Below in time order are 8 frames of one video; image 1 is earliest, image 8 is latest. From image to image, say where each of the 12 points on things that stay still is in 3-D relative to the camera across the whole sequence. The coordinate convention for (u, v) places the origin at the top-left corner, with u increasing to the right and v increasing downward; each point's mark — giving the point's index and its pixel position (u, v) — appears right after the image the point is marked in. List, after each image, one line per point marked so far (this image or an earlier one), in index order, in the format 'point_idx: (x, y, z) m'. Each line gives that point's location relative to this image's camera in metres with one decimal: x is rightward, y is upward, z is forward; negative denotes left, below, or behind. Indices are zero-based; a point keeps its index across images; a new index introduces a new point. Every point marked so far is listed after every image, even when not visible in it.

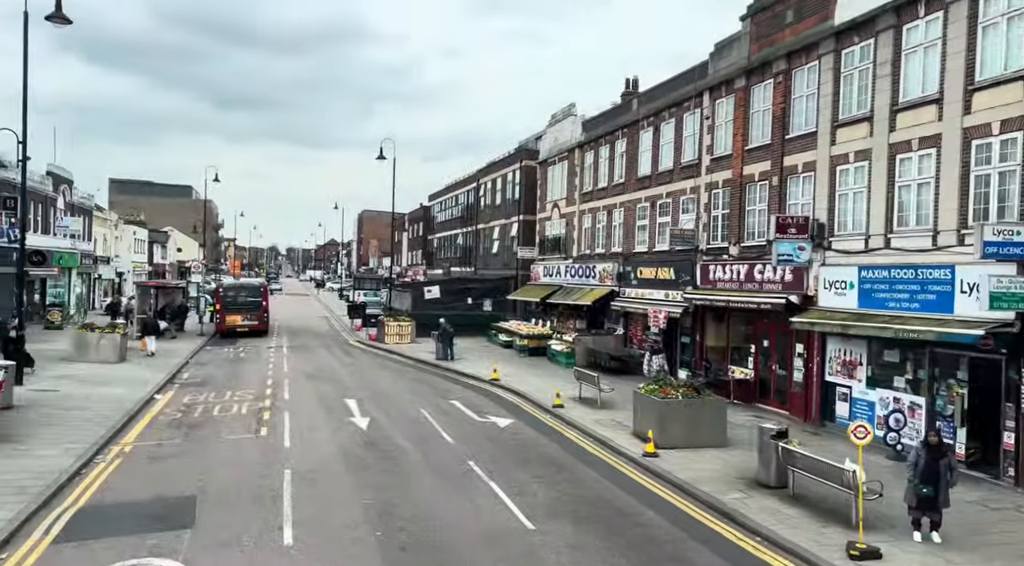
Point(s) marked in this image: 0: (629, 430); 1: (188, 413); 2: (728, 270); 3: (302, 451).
0: (+2.4, -3.0, +15.8) m
1: (-7.6, -3.0, +18.2) m
2: (+5.4, +0.3, +19.3) m
3: (-3.8, -3.1, +14.3) m
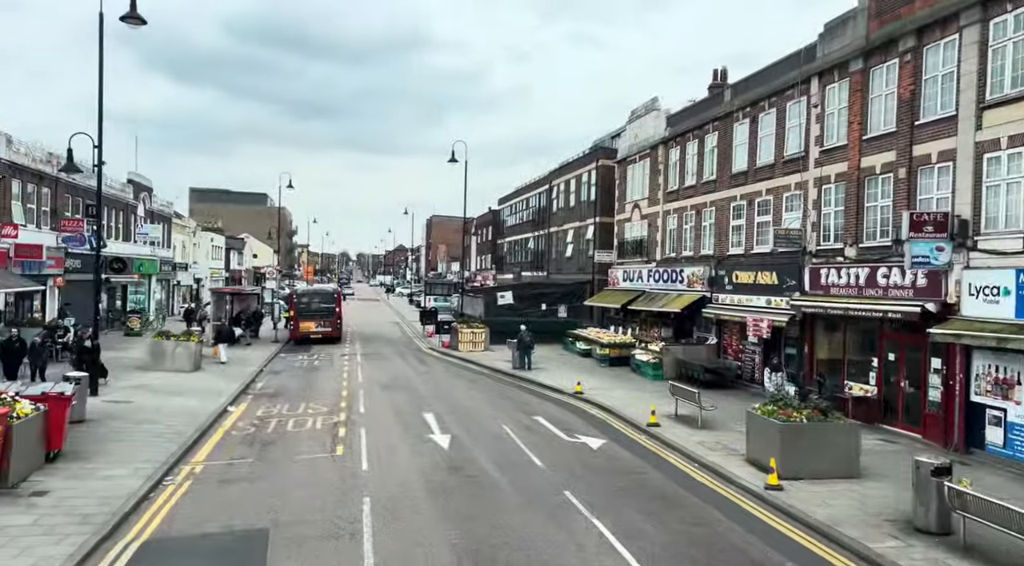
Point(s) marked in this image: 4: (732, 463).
0: (+4.1, -3.1, +14.0) m
1: (-5.6, -3.2, +17.3) m
2: (+7.4, +0.2, +17.3) m
3: (-2.2, -3.2, +13.1) m
4: (+3.9, -3.2, +13.7) m
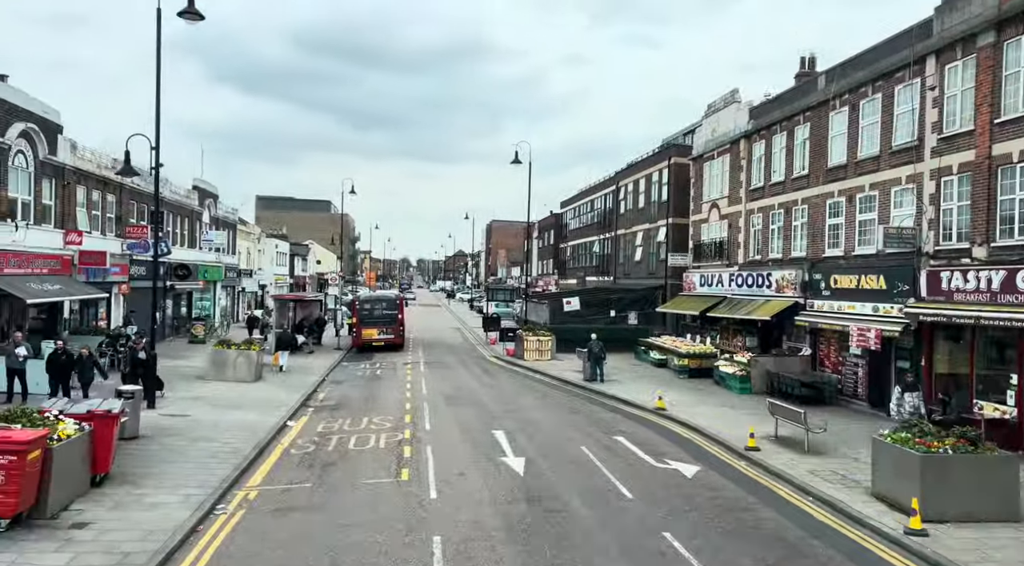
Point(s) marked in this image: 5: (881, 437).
0: (+5.5, -3.2, +12.1) m
1: (-4.0, -3.4, +16.1) m
2: (+9.0, +0.1, +15.1) m
3: (-0.9, -3.3, +11.7) m
4: (+5.2, -3.3, +11.8) m
5: (+5.5, -2.3, +11.7) m
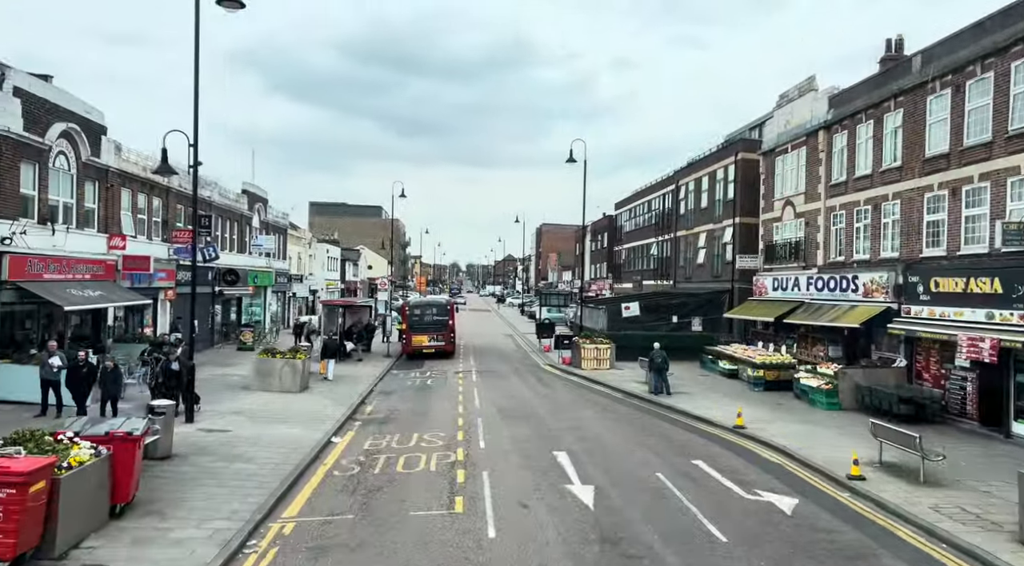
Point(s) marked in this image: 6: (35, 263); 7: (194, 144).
0: (+6.4, -3.3, +10.1) m
1: (-2.7, -3.5, +14.7) m
2: (+10.1, 0.0, +12.9) m
3: (0.0, -3.4, +10.1) m
4: (+6.1, -3.3, +9.8) m
5: (+6.4, -2.3, +9.6) m
6: (-12.0, +0.5, +19.6) m
7: (-7.3, +3.2, +17.9) m
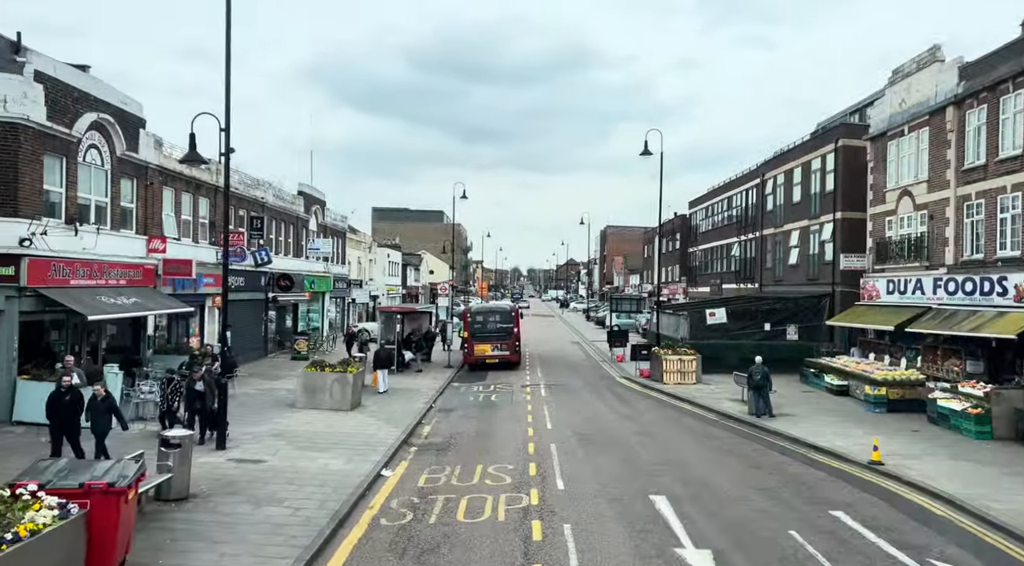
0: (+7.4, -3.2, +6.6) m
1: (-1.4, -3.5, +12.0) m
2: (+11.3, 0.0, +9.2) m
3: (+1.0, -3.4, +7.1) m
4: (+7.1, -3.3, +6.4) m
5: (+7.4, -2.3, +6.2) m
6: (-10.3, +0.4, +17.7) m
7: (-5.8, +3.1, +15.6) m
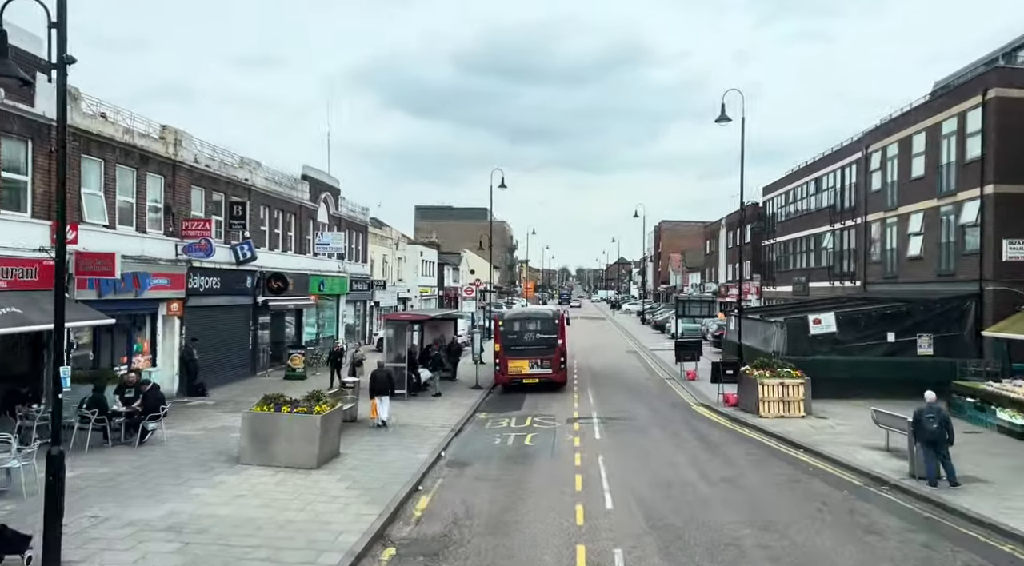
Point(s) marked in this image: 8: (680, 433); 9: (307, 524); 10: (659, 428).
0: (+7.2, -3.2, -0.5) m
1: (-1.2, -3.5, +5.4) m
2: (+11.2, +0.1, +1.8) m
3: (+0.9, -3.4, +0.4) m
4: (+6.9, -3.2, -0.8) m
5: (+7.1, -2.3, -1.0) m
6: (-9.7, +0.3, +11.6) m
7: (-5.4, +3.1, +9.3) m
8: (+4.0, -3.6, +18.7) m
9: (-3.0, -3.4, +11.3) m
10: (+3.6, -3.6, +19.3) m
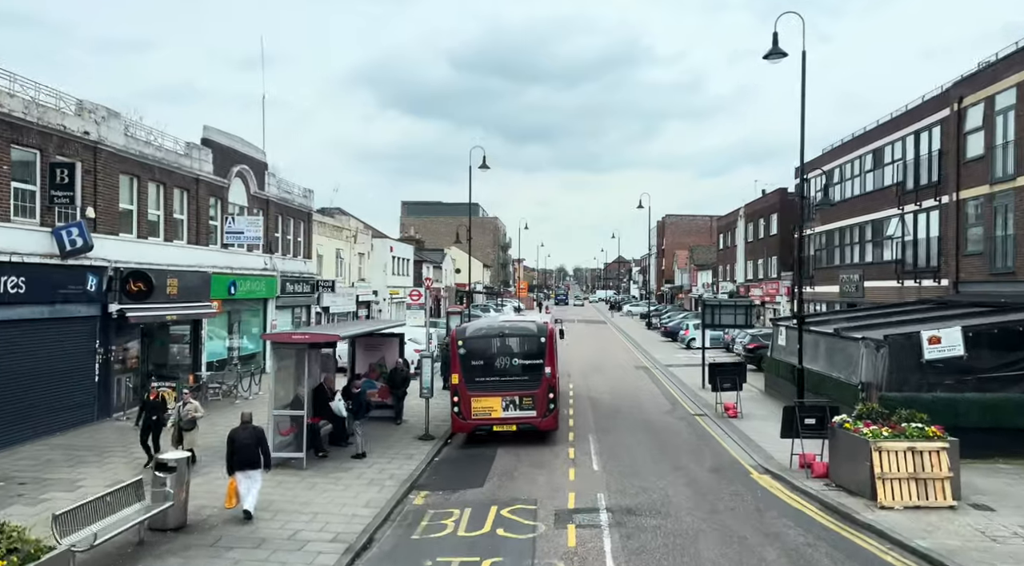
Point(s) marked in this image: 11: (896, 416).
0: (+6.5, -3.2, -8.8) m
1: (-1.9, -3.5, -3.0) m
2: (+10.5, +0.2, -6.5) m
3: (+0.2, -3.4, -8.0) m
4: (+6.2, -3.2, -9.1) m
5: (+6.4, -2.3, -9.3) m
6: (-10.5, +0.3, +3.2) m
7: (-6.1, +3.0, +0.9) m
8: (+3.3, -3.6, +10.4) m
9: (-3.7, -3.5, +2.9) m
10: (+2.9, -3.6, +11.0) m
11: (+6.7, -2.4, +13.6) m
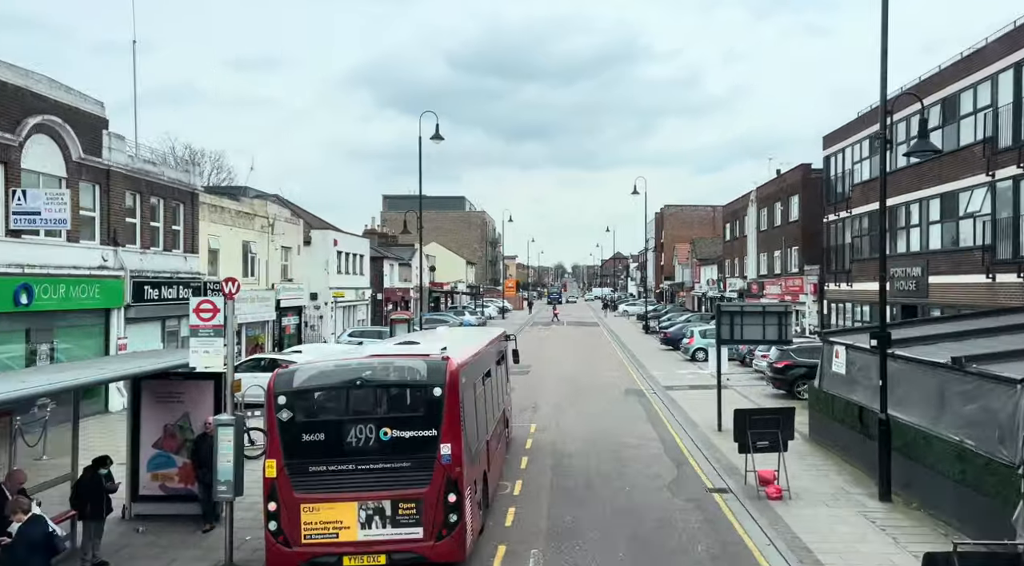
0: (+4.9, -3.2, -17.0) m
1: (-3.5, -3.7, -11.2) m
2: (+8.9, +0.2, -14.7) m
3: (-1.4, -3.5, -16.2) m
4: (+4.6, -3.3, -17.3) m
5: (+4.9, -2.3, -17.5) m
6: (-12.1, +0.1, -5.0) m
7: (-7.8, +2.9, -7.3) m
8: (+1.7, -3.6, +2.2) m
9: (-5.3, -3.6, -5.3) m
10: (+1.3, -3.6, +2.8) m
11: (+5.1, -2.4, +5.4) m
